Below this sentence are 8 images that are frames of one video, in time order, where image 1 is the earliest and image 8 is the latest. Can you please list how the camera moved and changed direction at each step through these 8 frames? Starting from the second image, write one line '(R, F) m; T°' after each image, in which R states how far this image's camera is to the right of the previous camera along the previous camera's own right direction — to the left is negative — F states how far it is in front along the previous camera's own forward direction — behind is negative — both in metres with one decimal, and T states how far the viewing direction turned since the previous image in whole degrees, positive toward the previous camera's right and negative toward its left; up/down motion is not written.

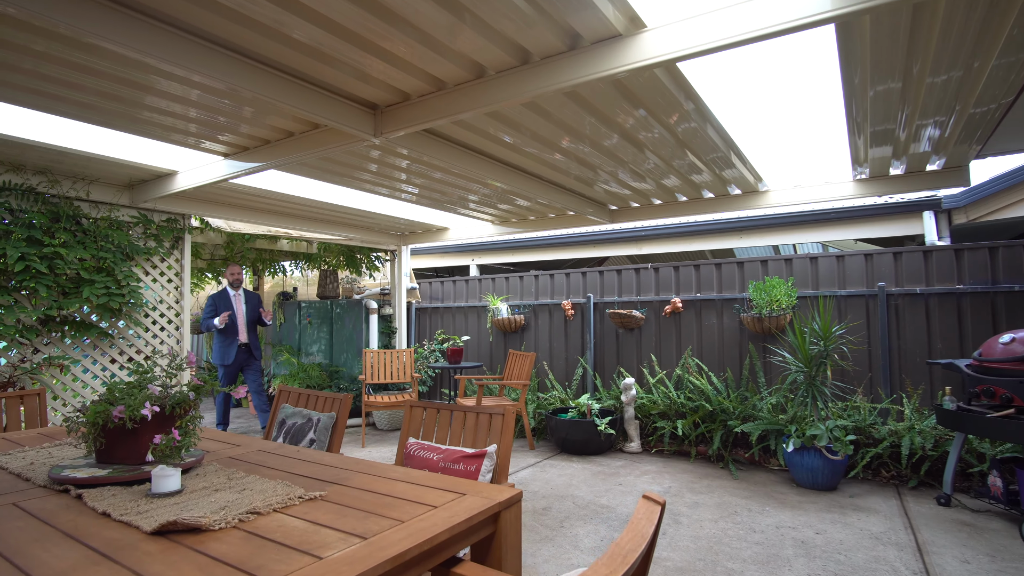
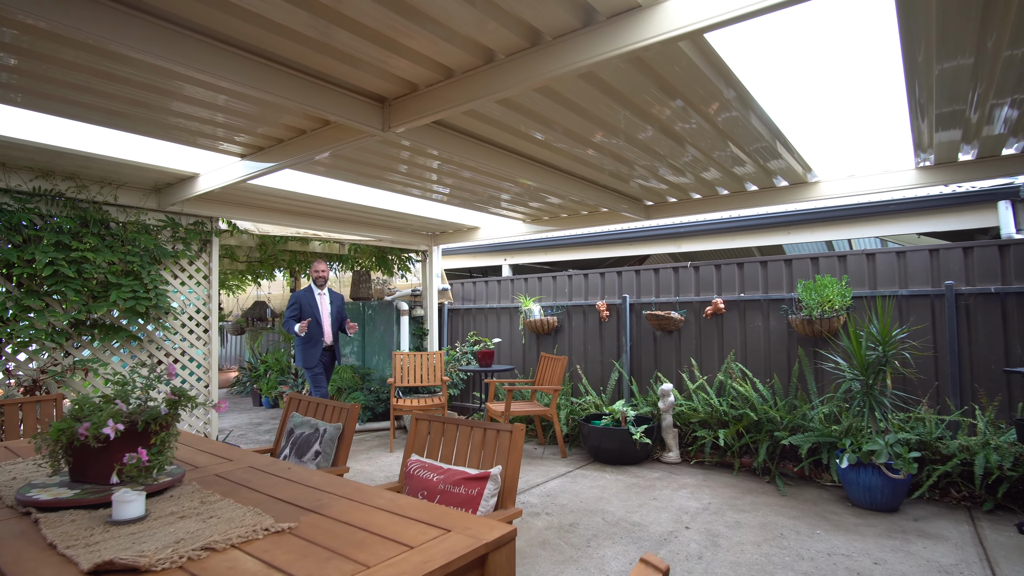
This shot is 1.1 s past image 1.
(+0.1, +0.2) m; -4°
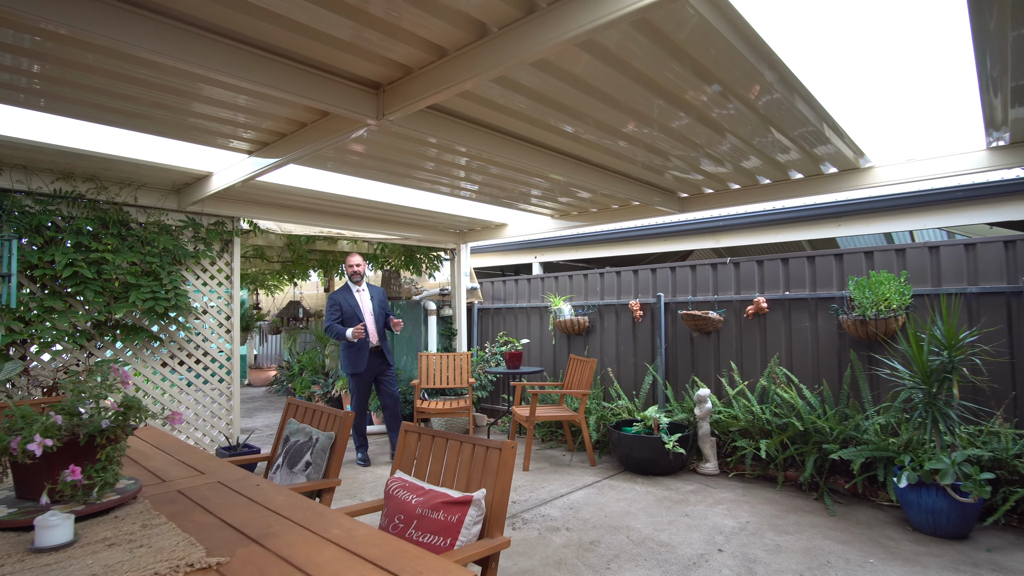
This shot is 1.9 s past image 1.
(+0.2, +0.2) m; -5°
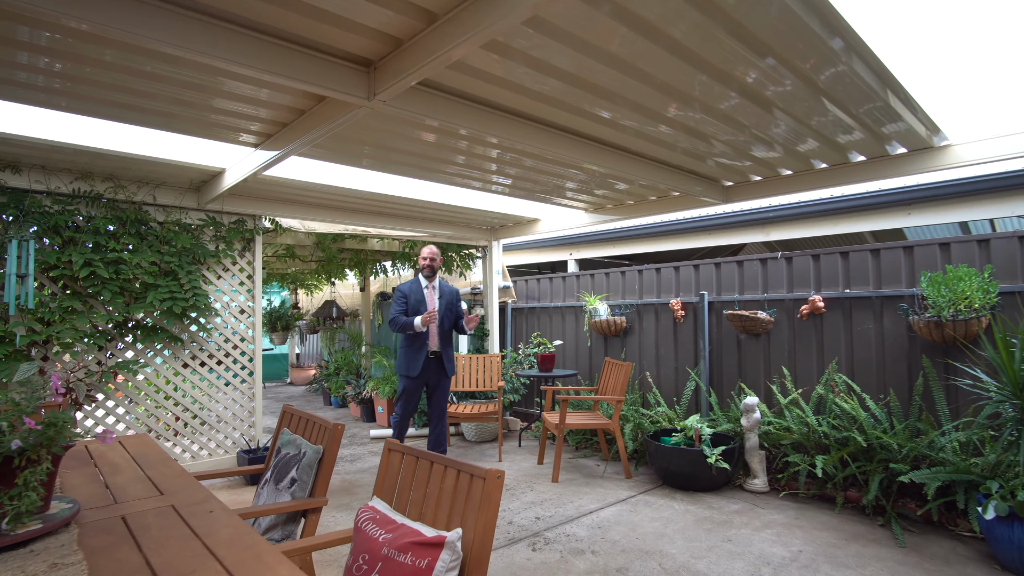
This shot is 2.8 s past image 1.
(+0.2, +0.3) m; -5°
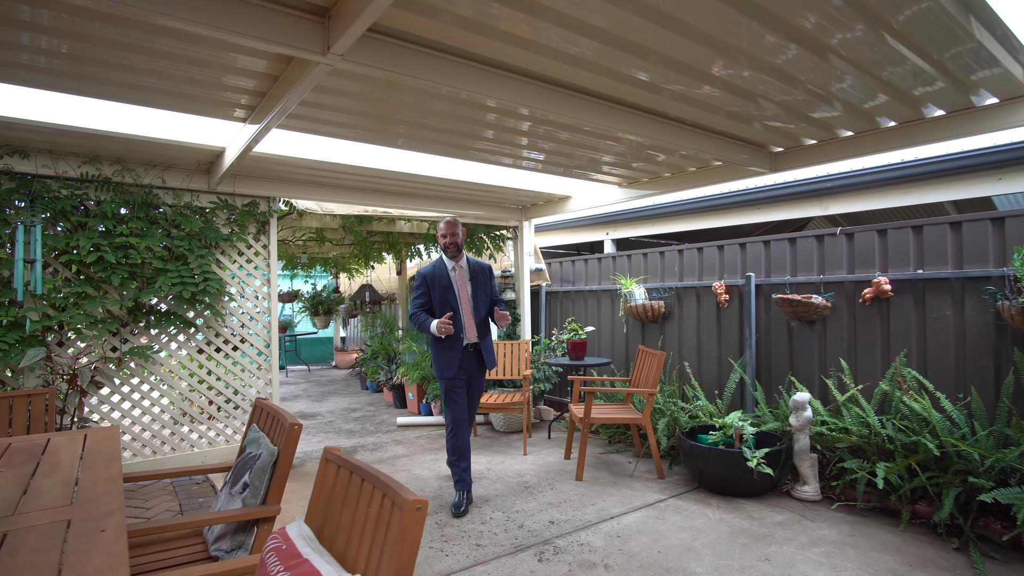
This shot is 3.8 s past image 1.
(+0.3, +0.3) m; -6°
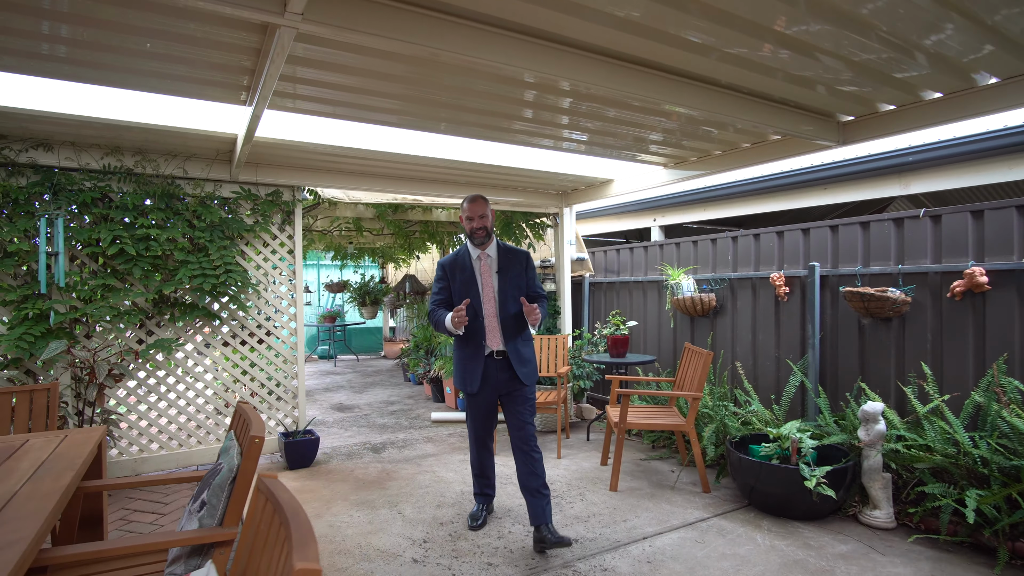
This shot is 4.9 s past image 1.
(+0.2, +0.3) m; -6°
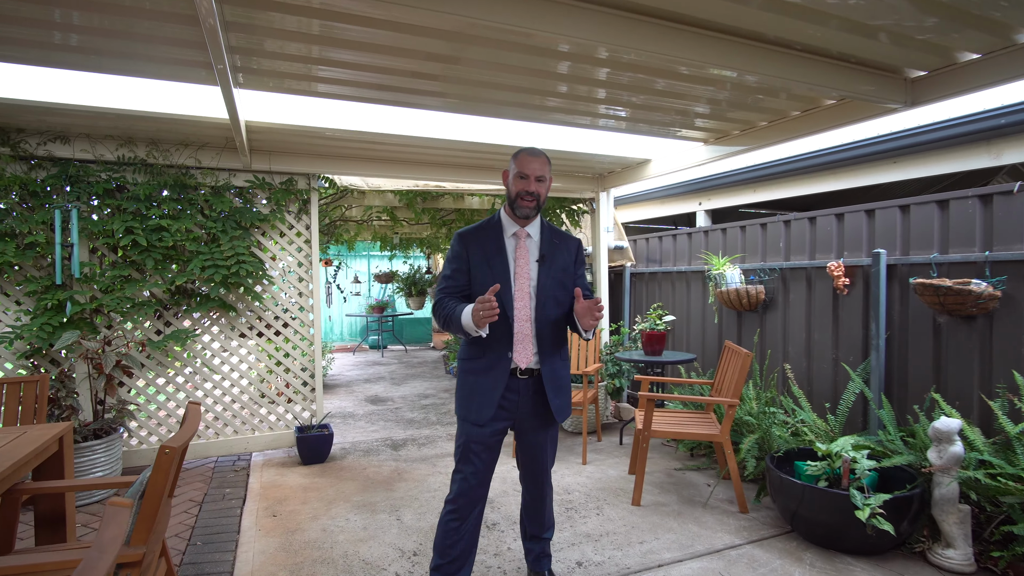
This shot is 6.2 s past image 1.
(+0.3, +0.3) m; -7°
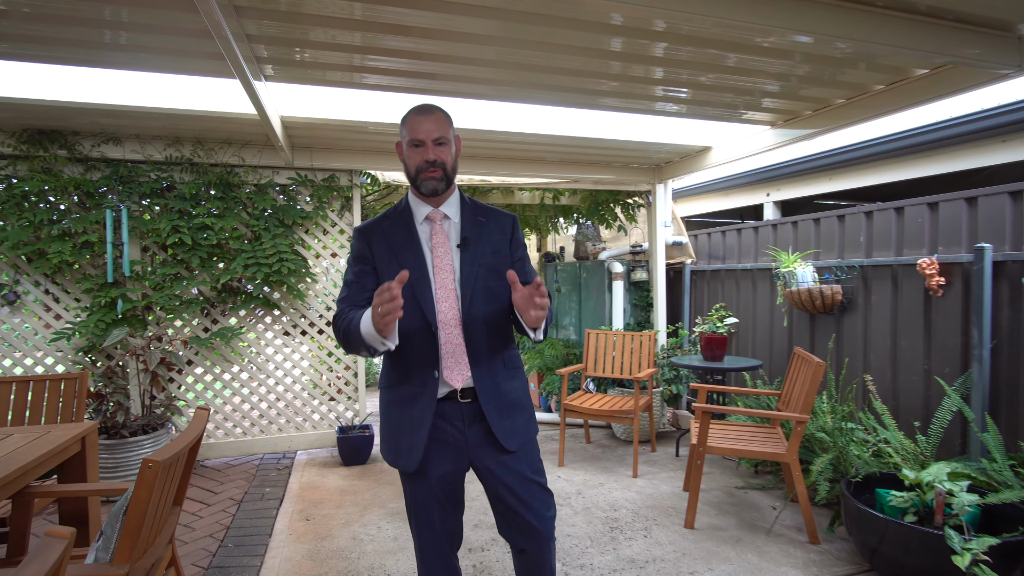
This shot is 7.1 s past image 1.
(+0.1, +0.2) m; -7°
